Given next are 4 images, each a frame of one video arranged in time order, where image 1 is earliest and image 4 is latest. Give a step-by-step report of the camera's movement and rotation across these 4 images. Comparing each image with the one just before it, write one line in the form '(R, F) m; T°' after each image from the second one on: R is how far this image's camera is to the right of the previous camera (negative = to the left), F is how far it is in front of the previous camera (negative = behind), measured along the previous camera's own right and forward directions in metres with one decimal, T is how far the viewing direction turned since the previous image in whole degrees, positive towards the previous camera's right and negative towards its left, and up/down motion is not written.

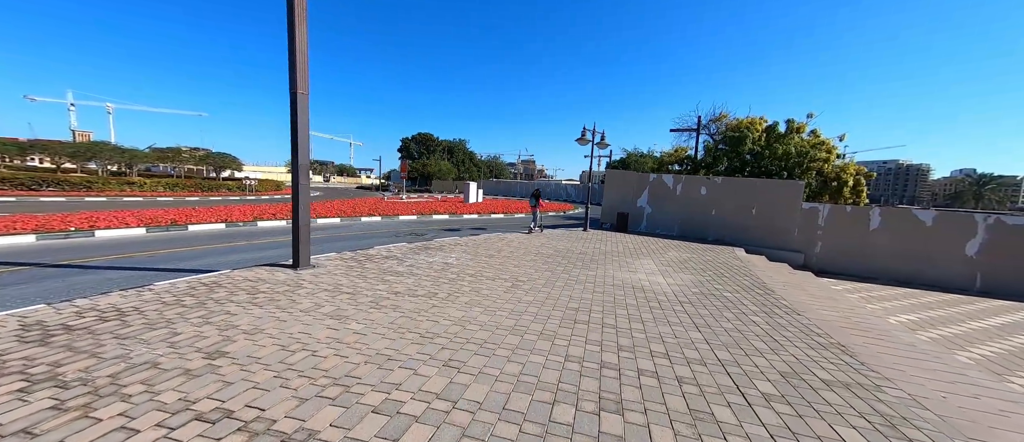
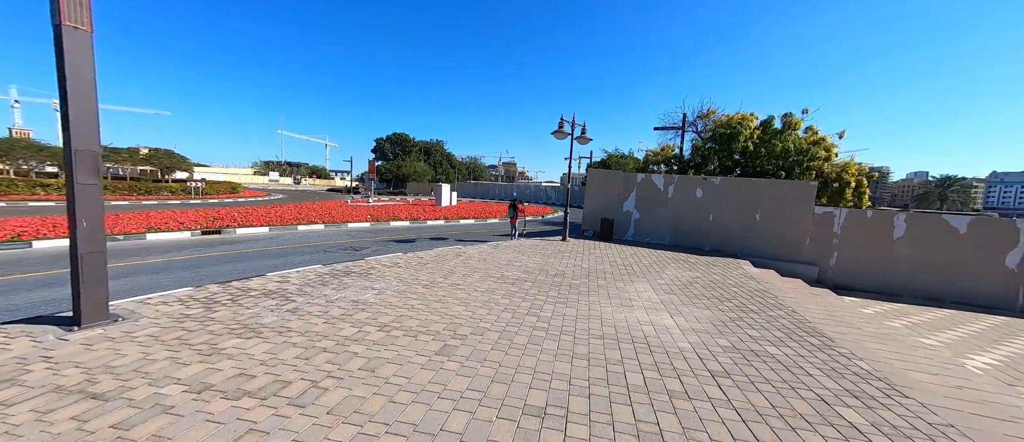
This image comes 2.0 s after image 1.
(+0.5, +2.0) m; +3°
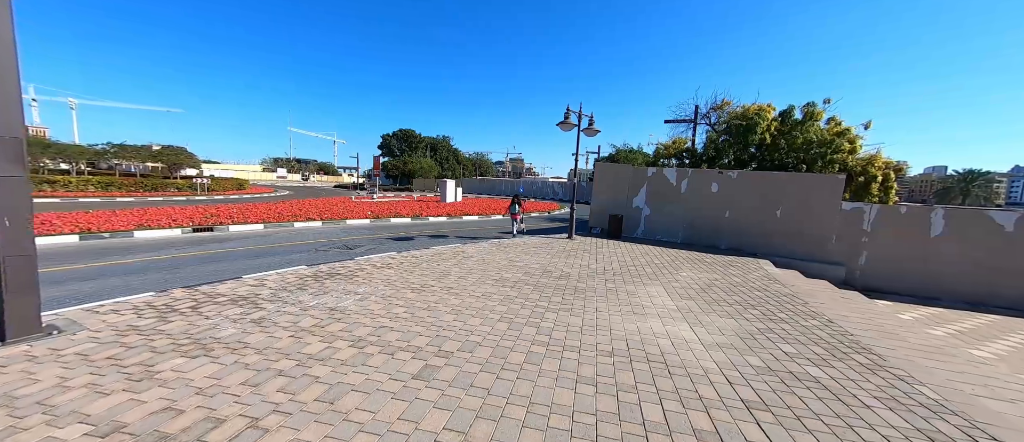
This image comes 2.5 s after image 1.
(+0.1, +0.5) m; -1°
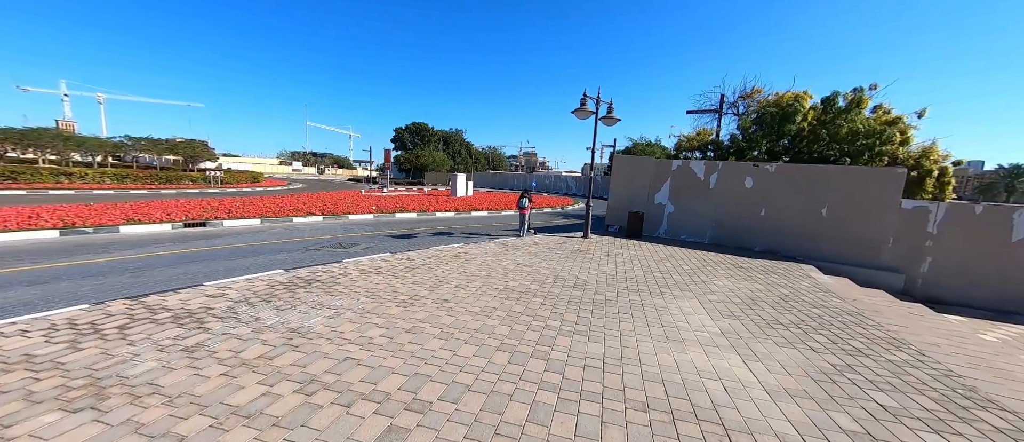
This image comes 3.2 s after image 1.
(+0.1, +0.8) m; -2°
